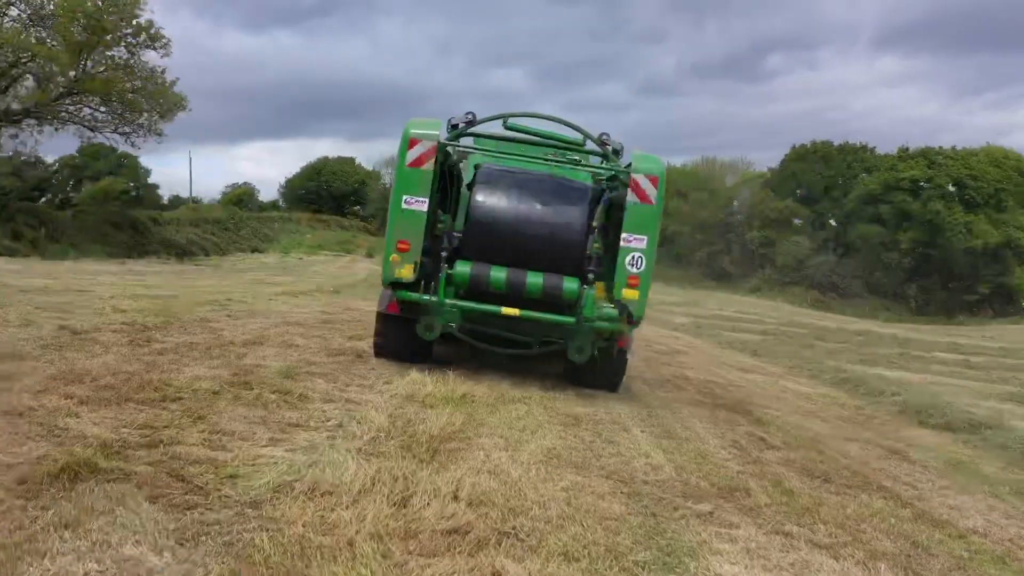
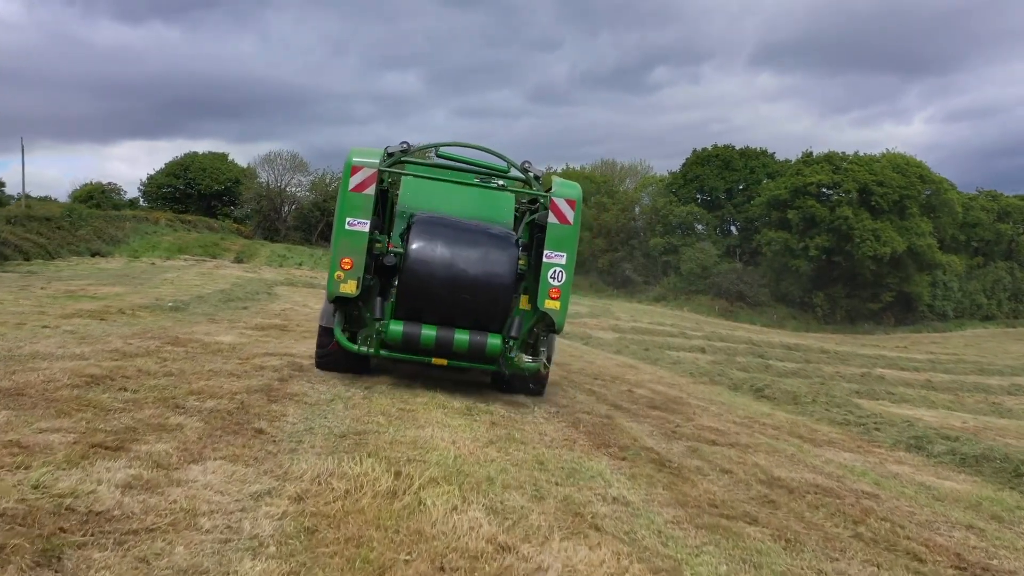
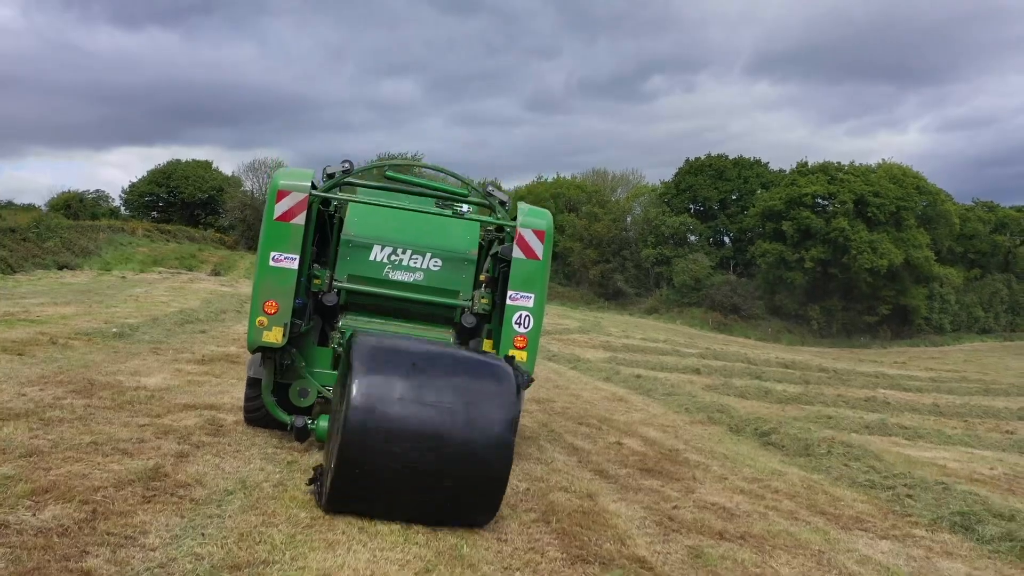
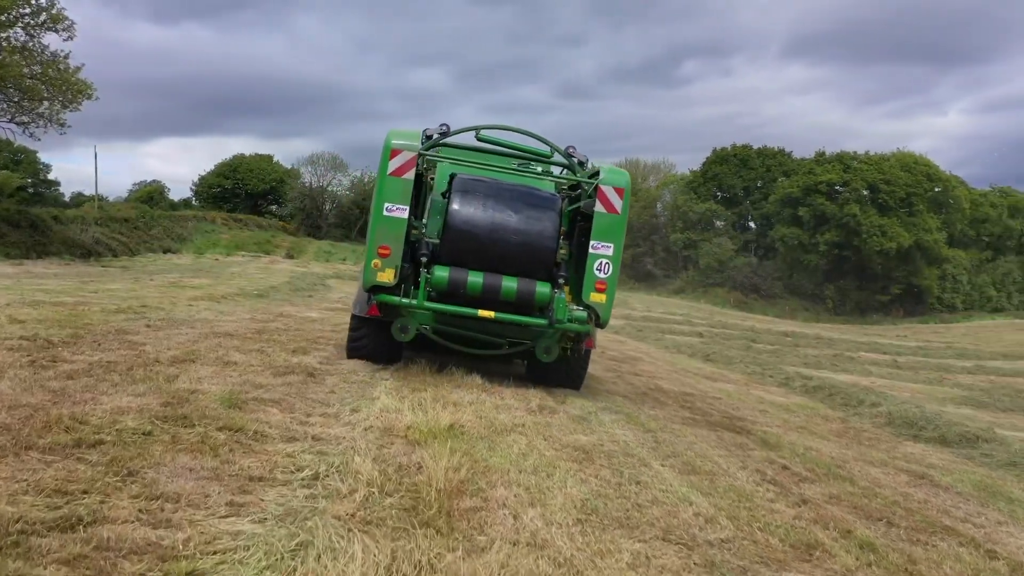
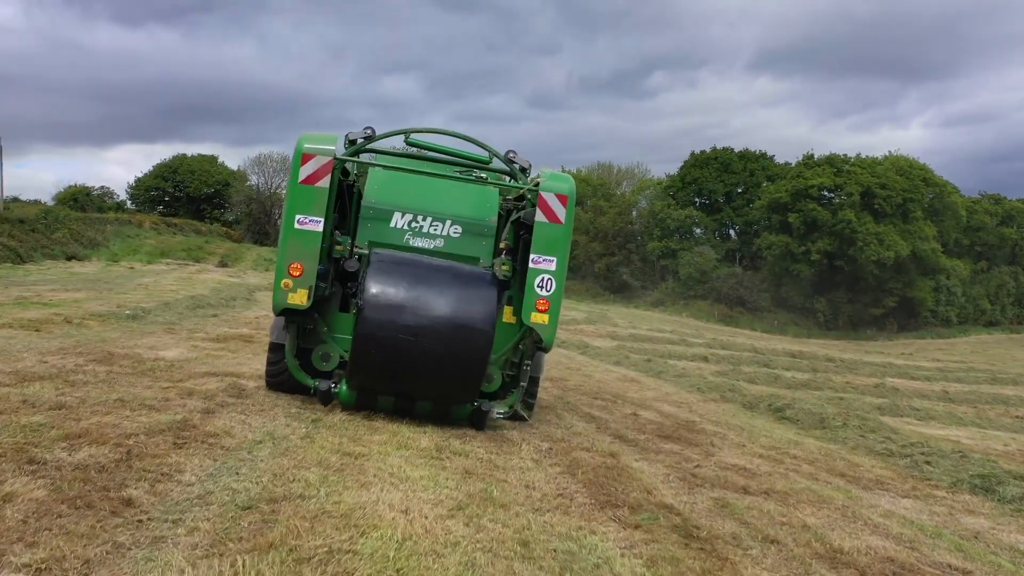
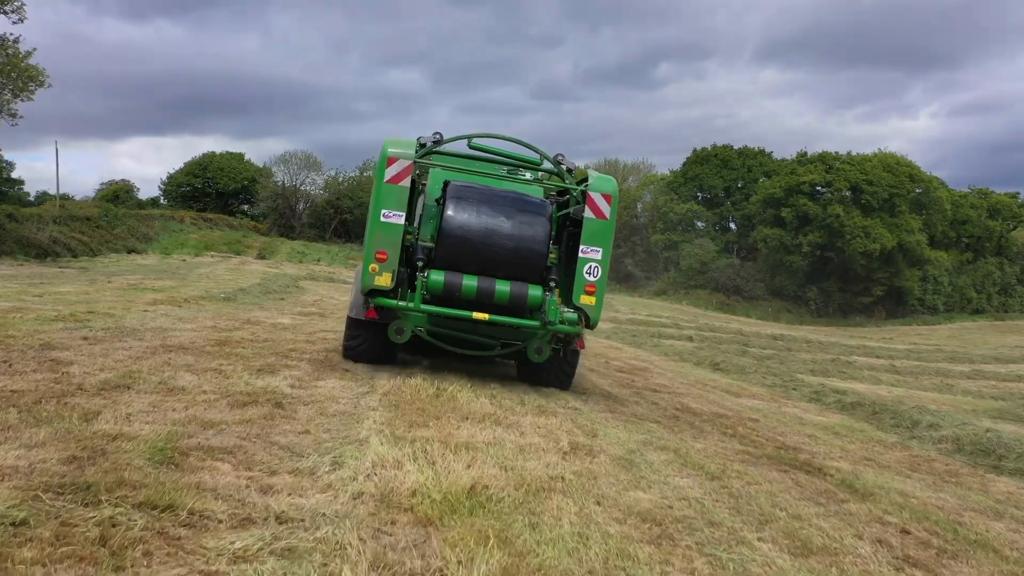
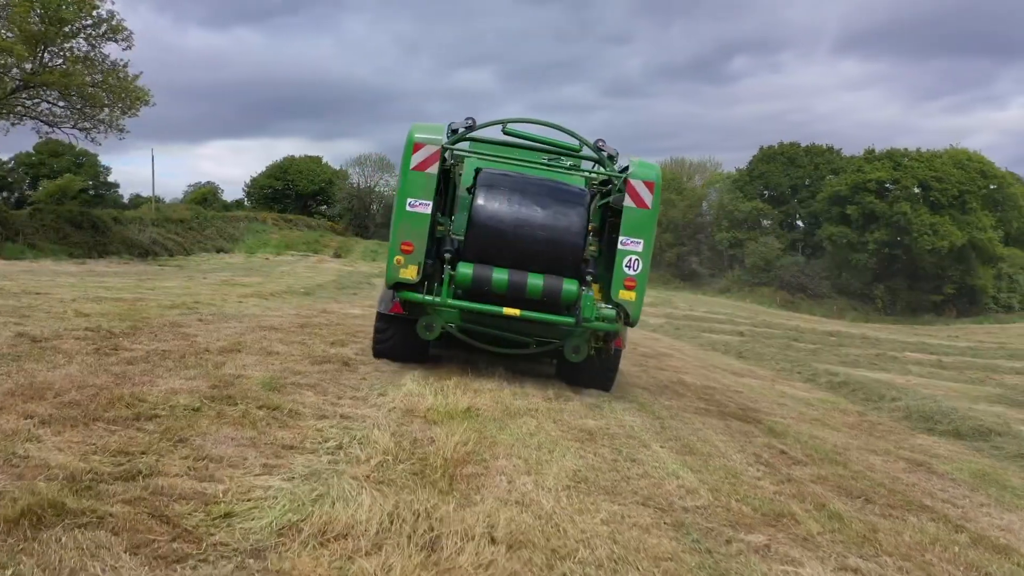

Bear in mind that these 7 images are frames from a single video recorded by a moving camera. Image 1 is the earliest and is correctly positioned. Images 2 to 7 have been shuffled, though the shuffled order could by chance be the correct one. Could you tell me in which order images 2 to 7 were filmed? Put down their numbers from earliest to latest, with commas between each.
7, 4, 6, 2, 5, 3
